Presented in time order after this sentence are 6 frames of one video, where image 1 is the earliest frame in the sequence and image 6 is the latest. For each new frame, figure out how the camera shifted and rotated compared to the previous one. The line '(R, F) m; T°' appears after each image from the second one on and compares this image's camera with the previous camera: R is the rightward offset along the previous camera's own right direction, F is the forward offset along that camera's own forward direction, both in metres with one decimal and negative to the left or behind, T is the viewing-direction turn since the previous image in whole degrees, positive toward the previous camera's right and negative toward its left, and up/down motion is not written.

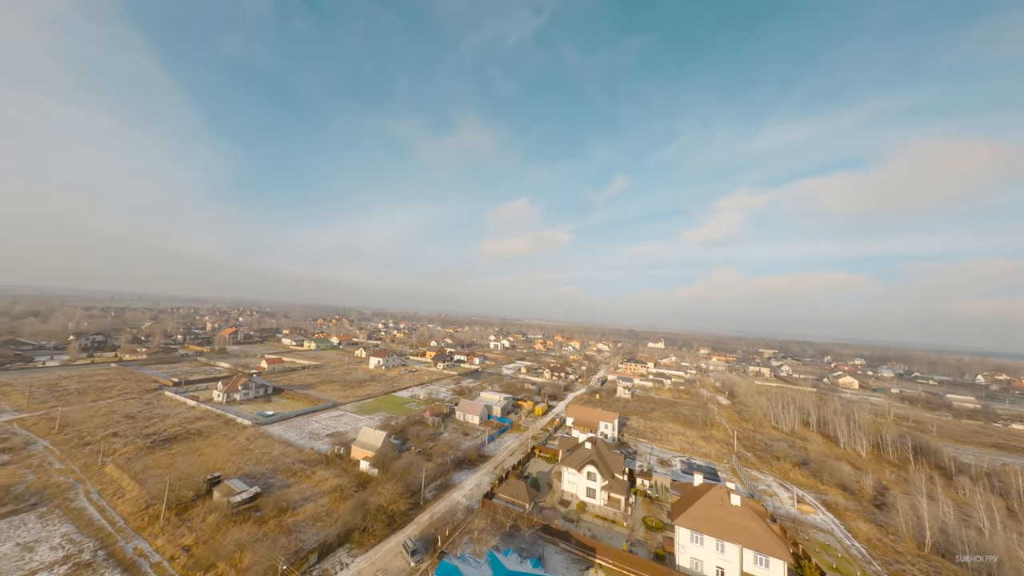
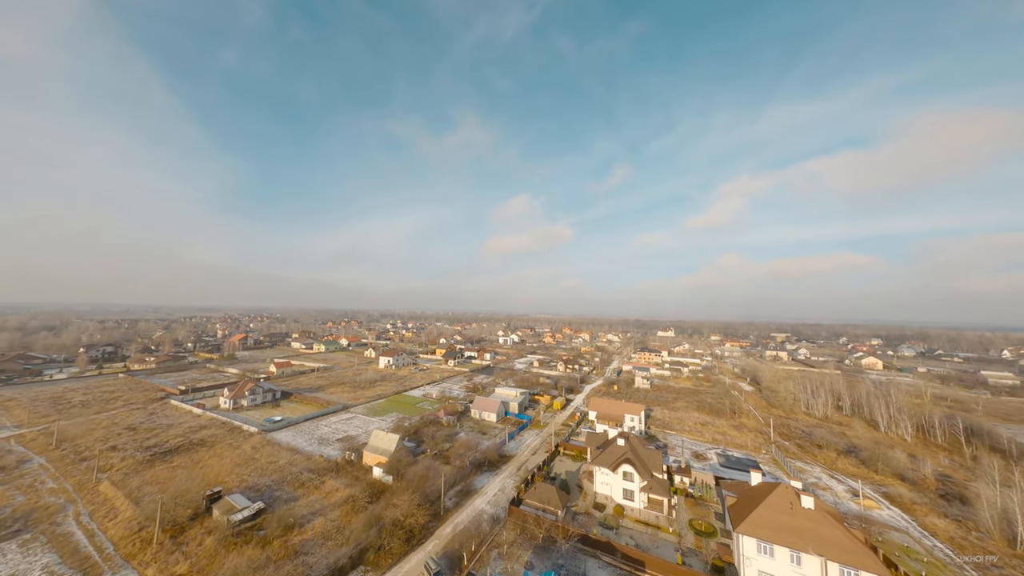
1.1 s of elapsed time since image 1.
(-0.7, +1.6) m; -1°
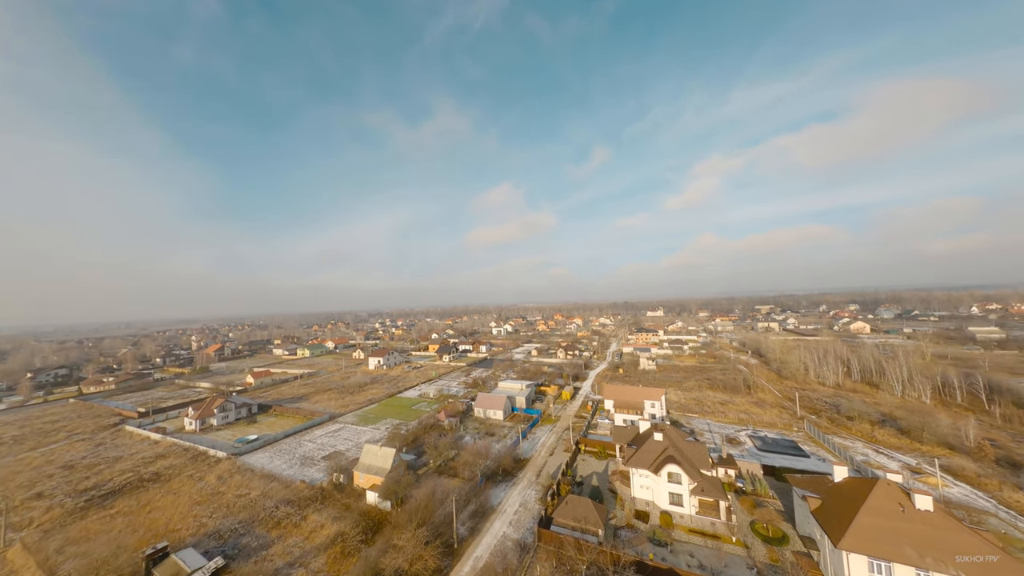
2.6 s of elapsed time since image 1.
(-1.0, +2.7) m; +2°
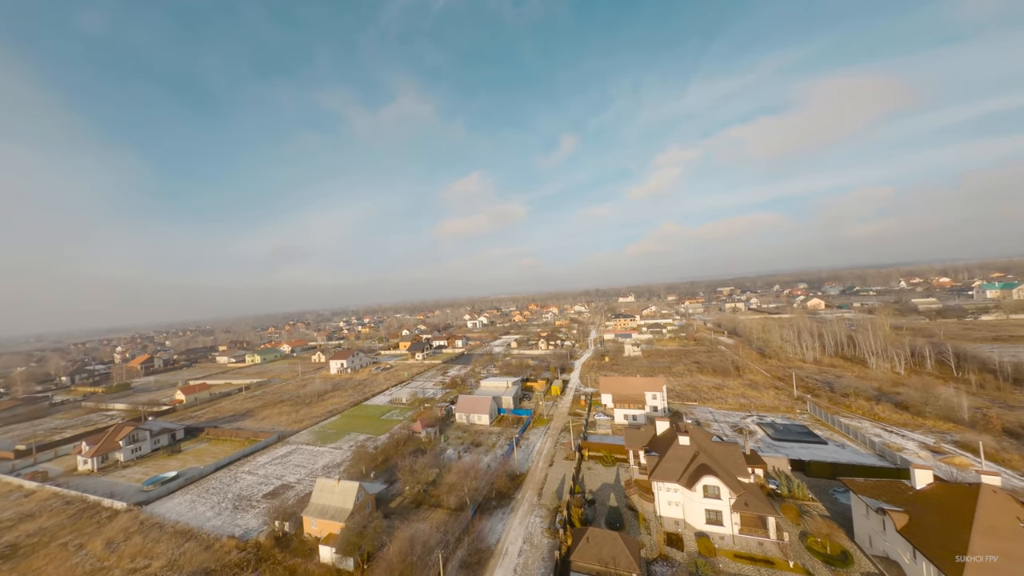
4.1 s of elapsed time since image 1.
(-0.7, +2.9) m; +5°
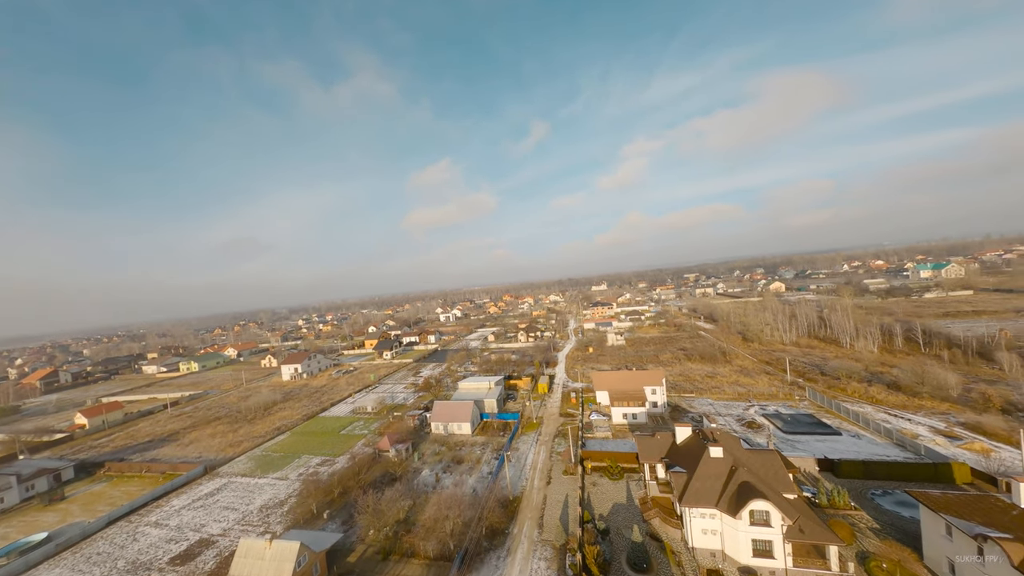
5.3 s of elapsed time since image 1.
(-0.5, +2.7) m; +5°
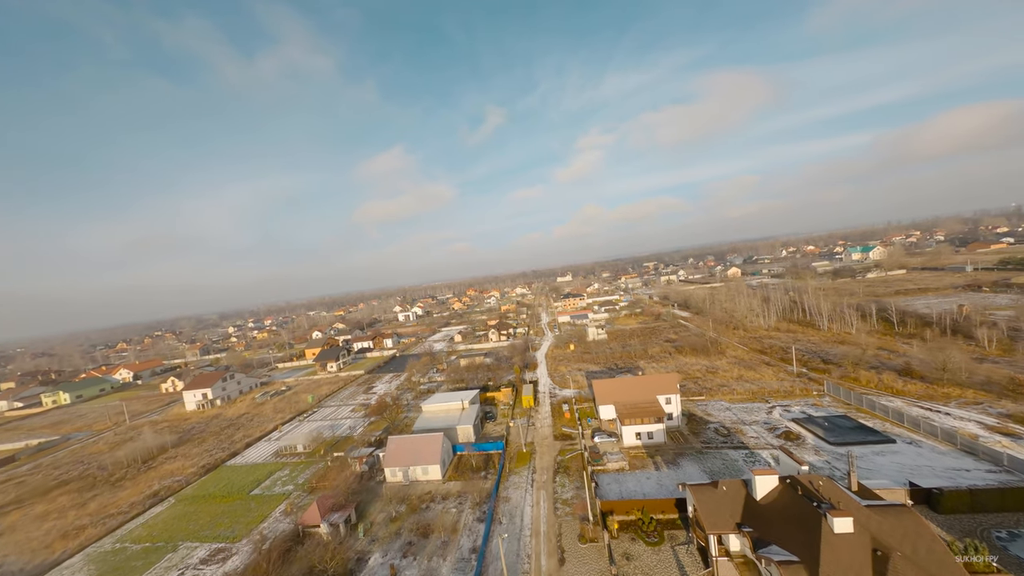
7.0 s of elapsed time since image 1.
(-0.6, +4.3) m; +7°
